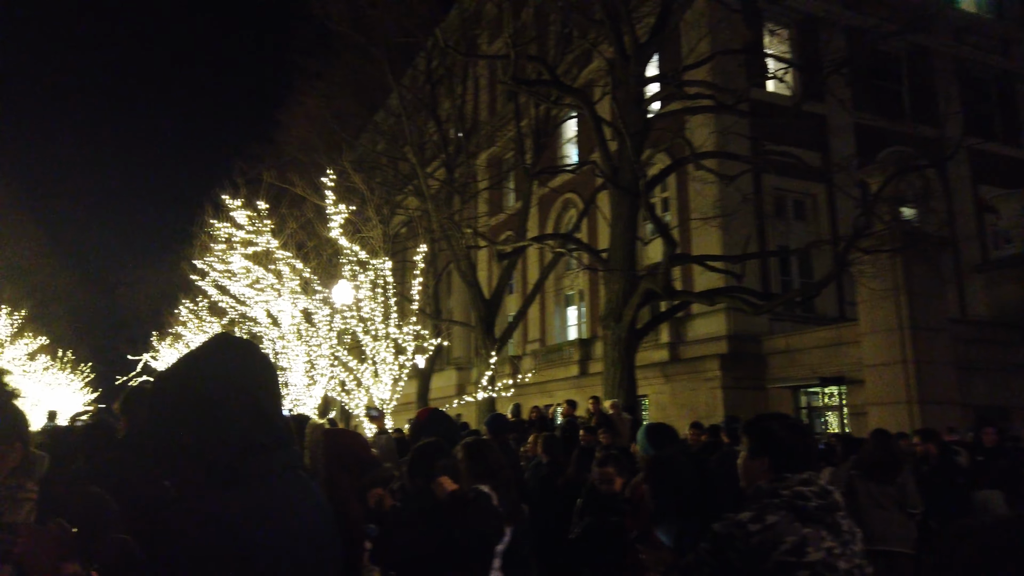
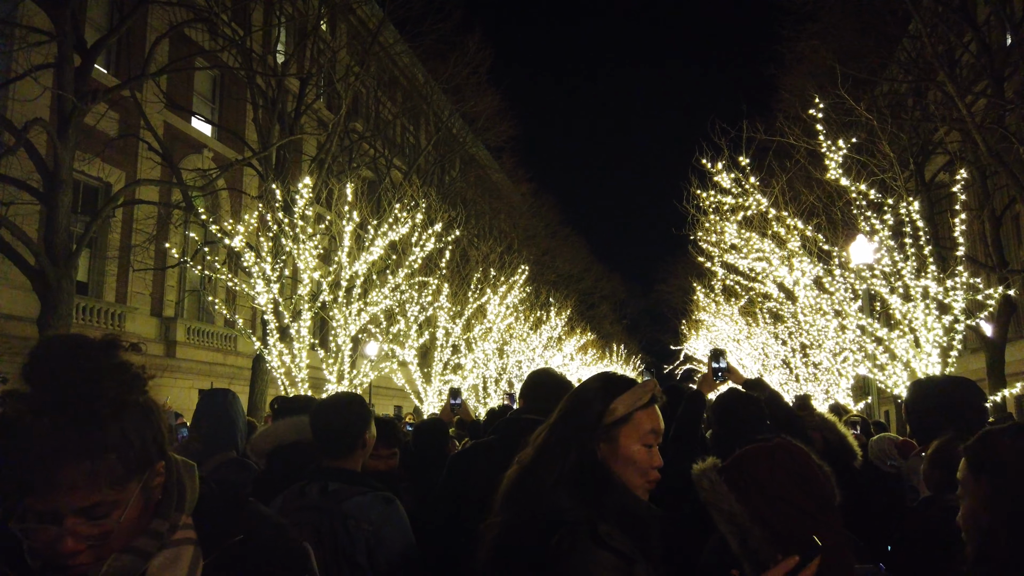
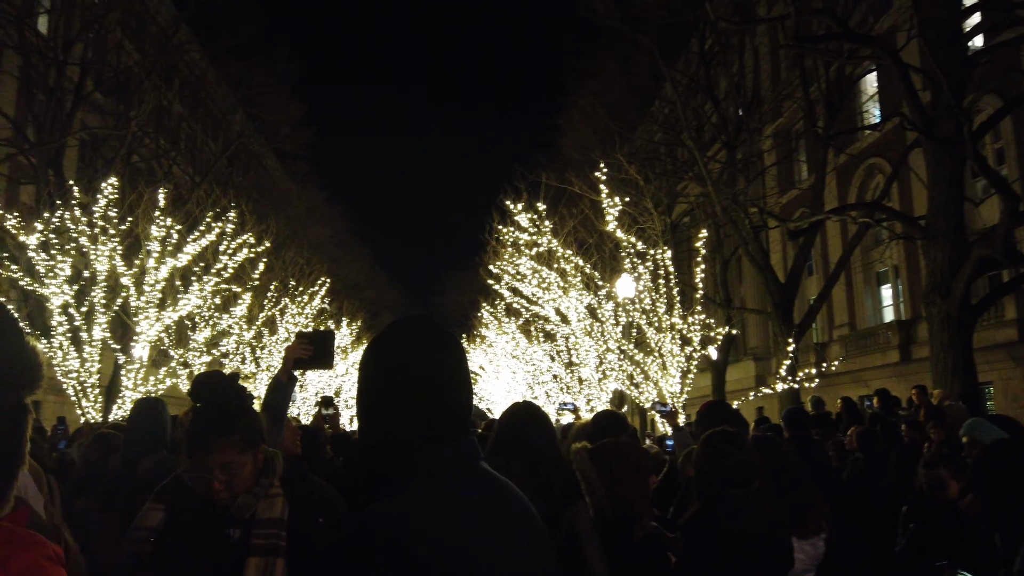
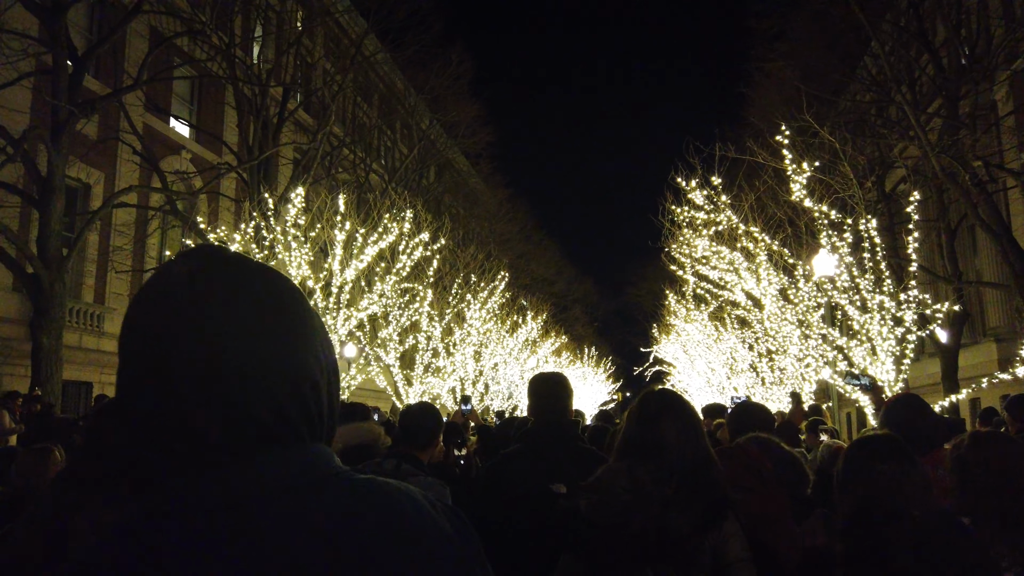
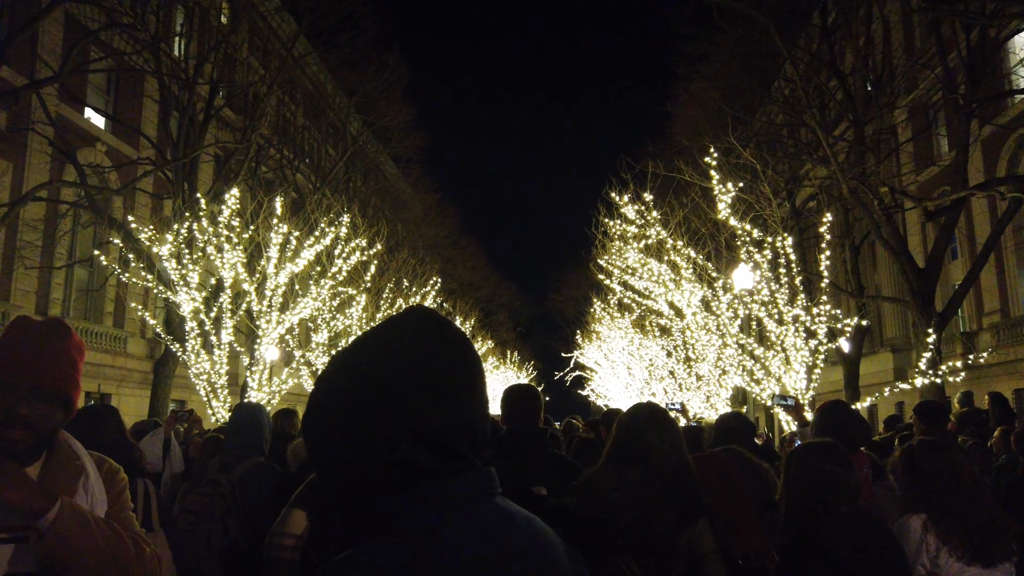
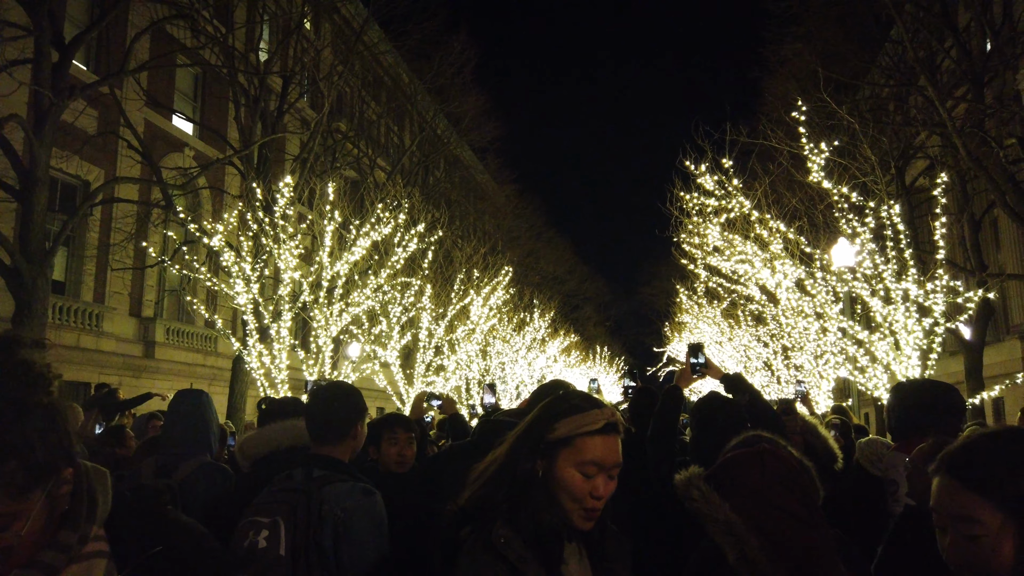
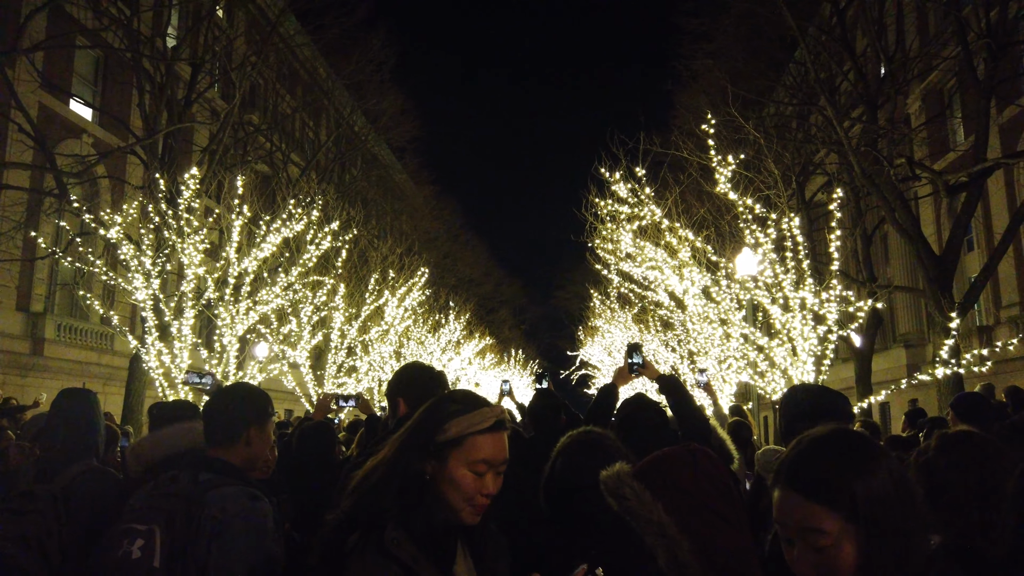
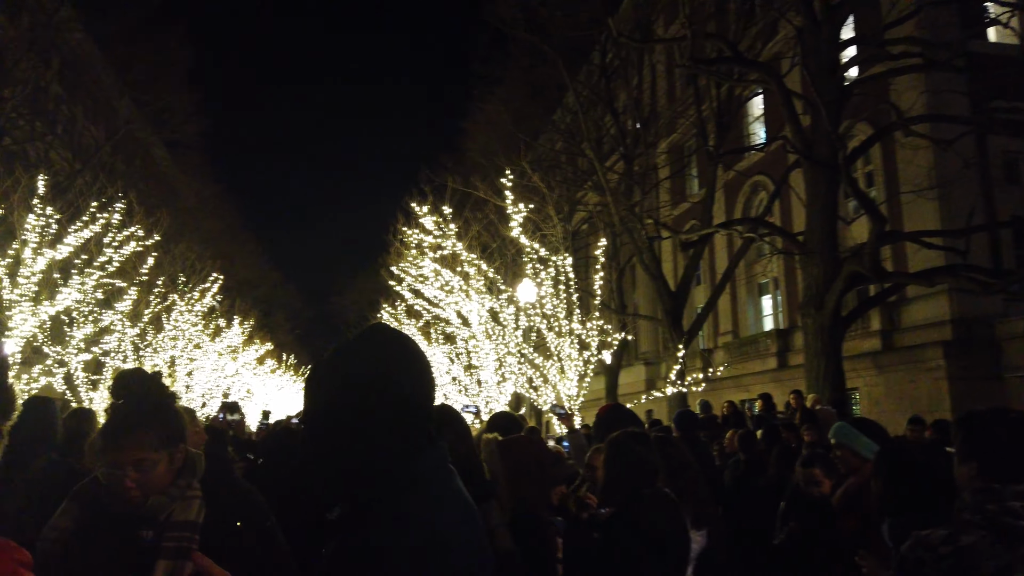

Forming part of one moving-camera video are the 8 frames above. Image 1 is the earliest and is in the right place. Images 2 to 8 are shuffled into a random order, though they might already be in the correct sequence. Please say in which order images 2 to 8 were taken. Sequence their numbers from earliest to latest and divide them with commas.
8, 3, 5, 4, 2, 6, 7
